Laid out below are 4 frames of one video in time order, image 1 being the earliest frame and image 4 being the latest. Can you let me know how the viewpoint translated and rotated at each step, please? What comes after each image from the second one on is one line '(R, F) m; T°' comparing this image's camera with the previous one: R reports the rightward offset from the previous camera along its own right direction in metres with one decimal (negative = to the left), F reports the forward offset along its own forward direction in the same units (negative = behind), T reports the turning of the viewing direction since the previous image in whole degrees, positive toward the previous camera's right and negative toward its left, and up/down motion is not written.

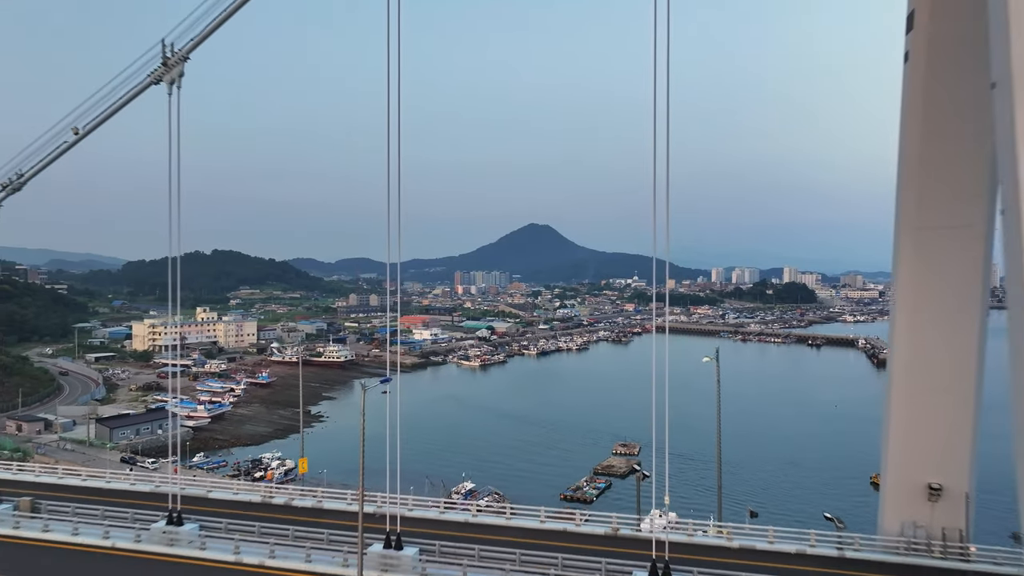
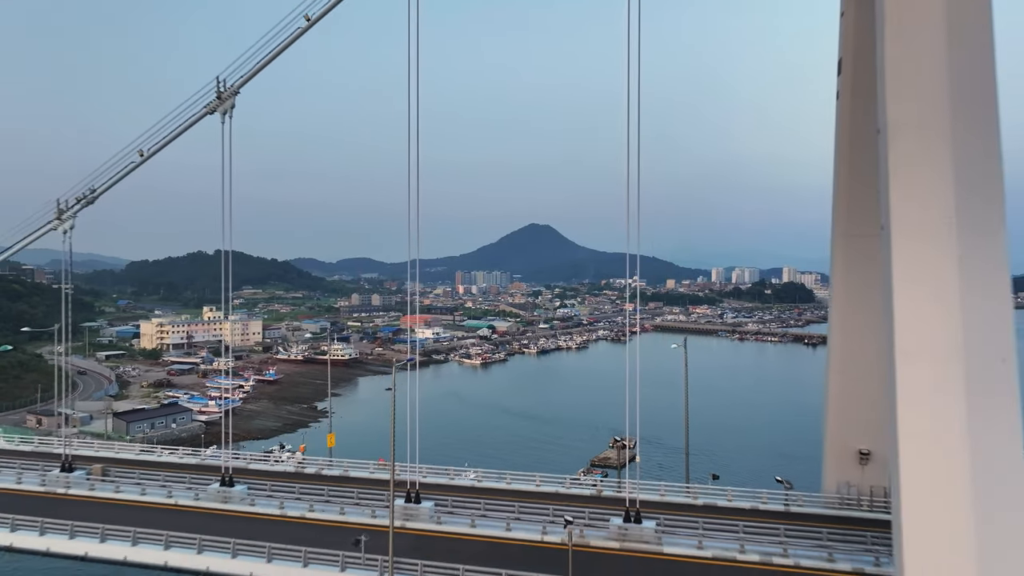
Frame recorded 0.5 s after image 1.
(0.0, -0.5) m; 0°
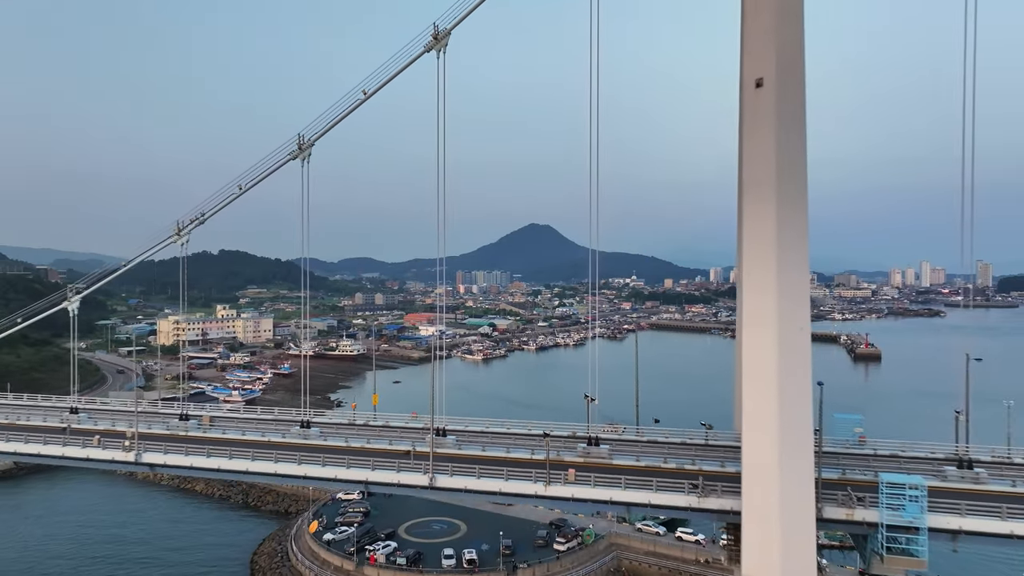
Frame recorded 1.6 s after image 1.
(0.0, -1.1) m; 0°
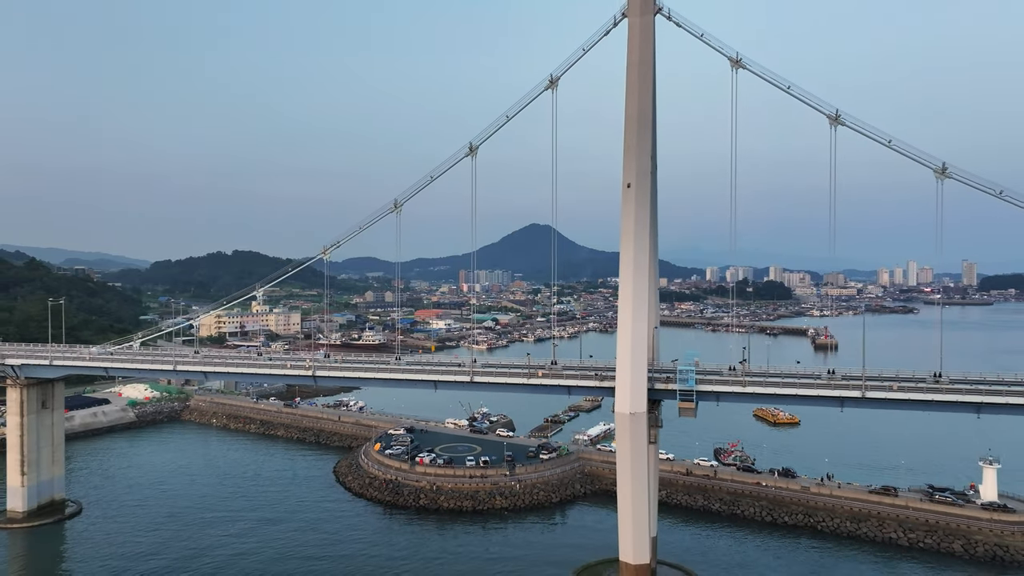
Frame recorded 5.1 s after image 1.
(0.0, -3.3) m; 0°
